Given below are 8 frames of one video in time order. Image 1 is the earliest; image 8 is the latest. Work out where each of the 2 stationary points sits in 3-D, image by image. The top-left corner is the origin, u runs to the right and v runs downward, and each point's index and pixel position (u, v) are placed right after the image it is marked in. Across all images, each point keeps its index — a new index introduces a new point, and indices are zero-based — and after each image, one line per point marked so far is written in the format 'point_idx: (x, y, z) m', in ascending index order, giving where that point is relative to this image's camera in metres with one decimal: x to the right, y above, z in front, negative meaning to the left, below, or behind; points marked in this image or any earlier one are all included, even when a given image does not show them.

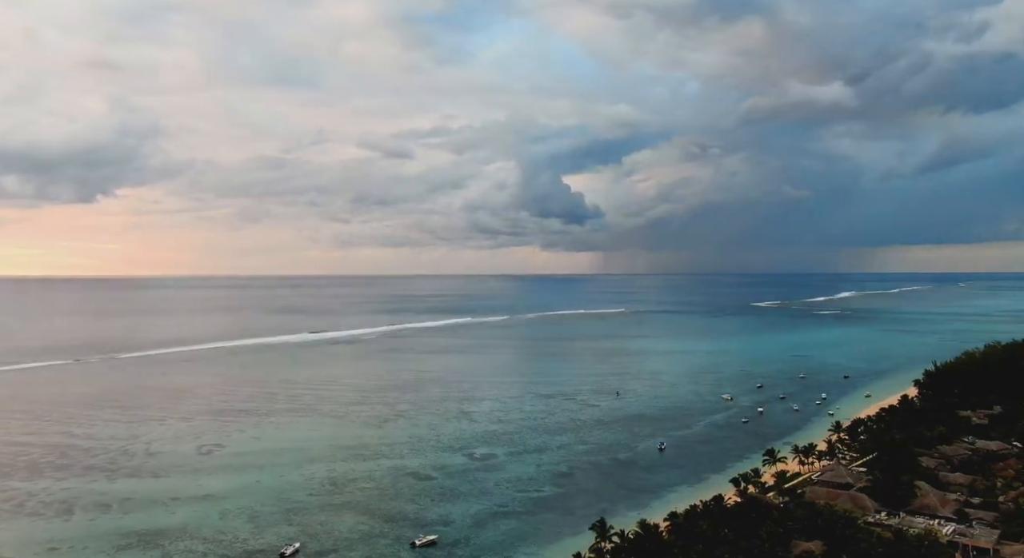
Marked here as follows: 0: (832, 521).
0: (+8.6, -6.5, +19.6) m
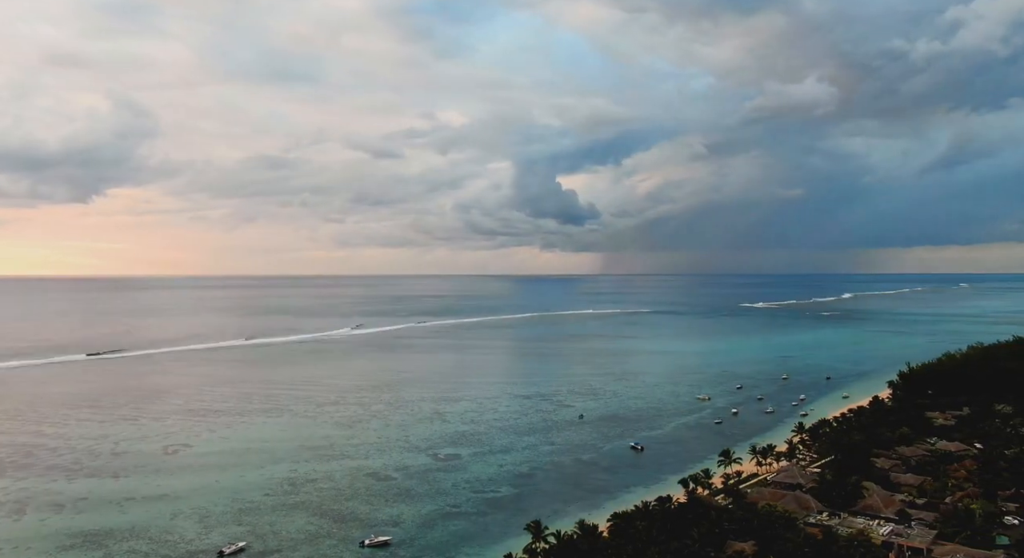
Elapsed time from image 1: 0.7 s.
0: (+7.0, -6.6, +19.7) m
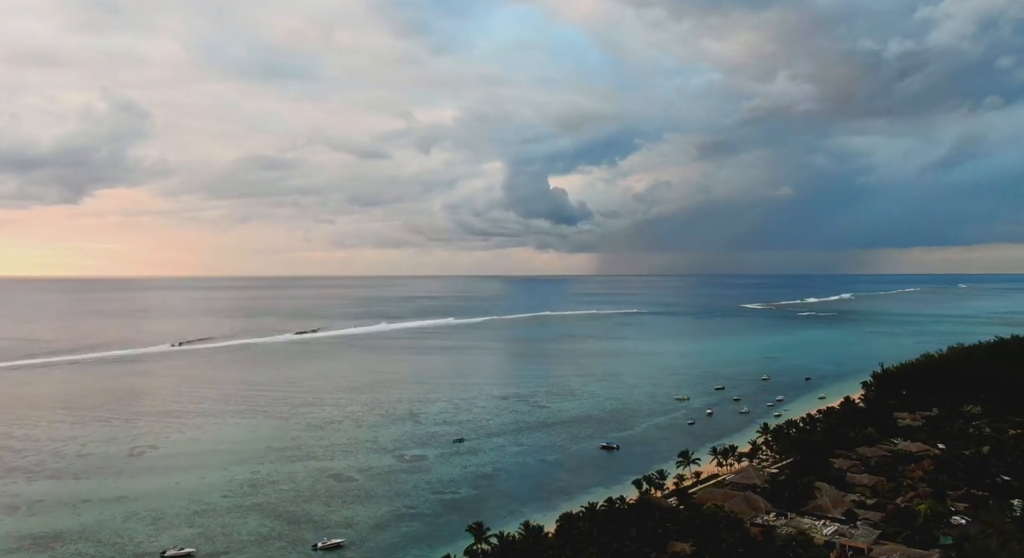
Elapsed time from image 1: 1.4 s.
0: (+5.4, -6.6, +19.7) m
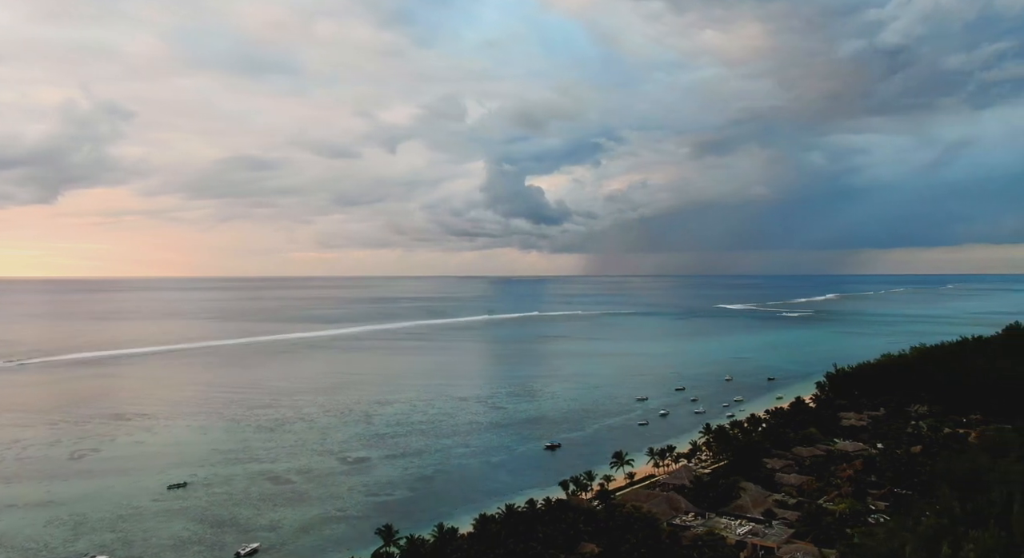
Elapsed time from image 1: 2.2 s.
0: (+3.1, -6.7, +19.8) m
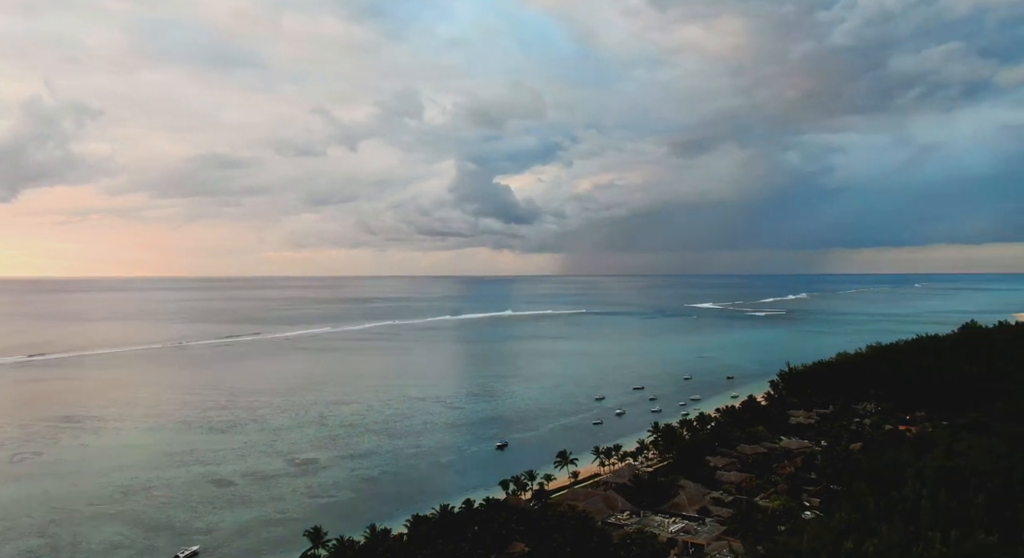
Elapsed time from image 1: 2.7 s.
0: (+1.3, -6.7, +19.8) m
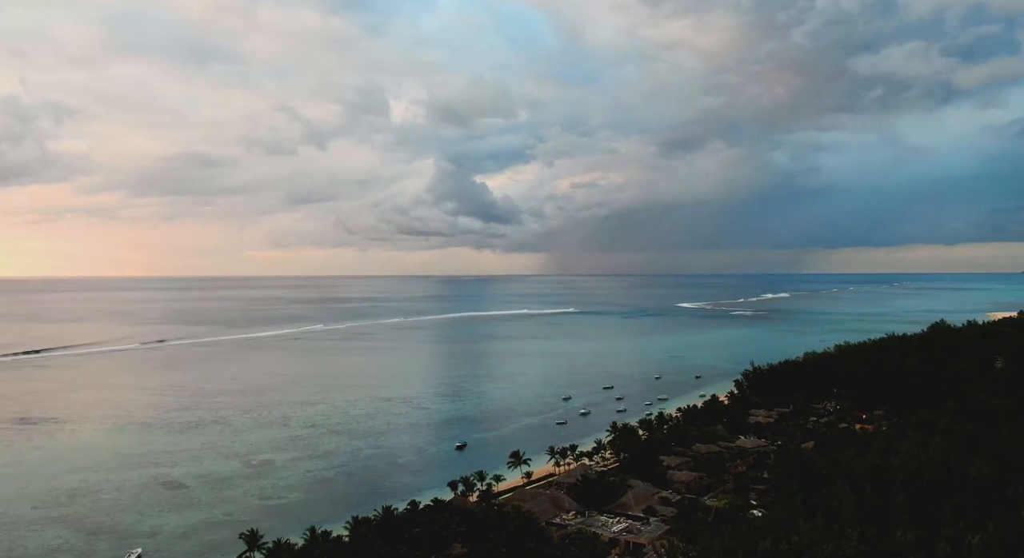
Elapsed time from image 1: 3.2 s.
0: (-0.3, -6.7, +19.7) m
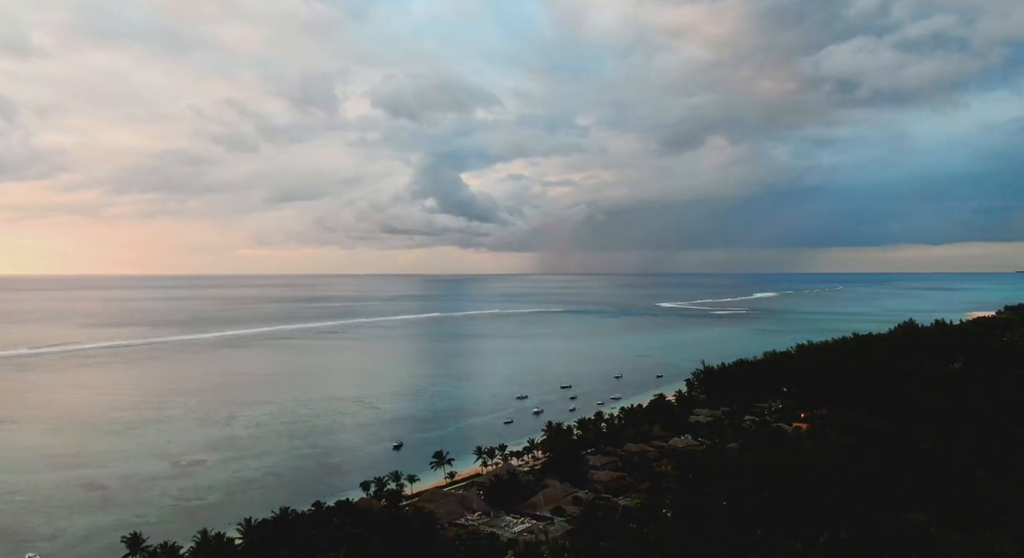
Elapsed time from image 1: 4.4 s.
0: (-3.1, -6.6, +19.5) m
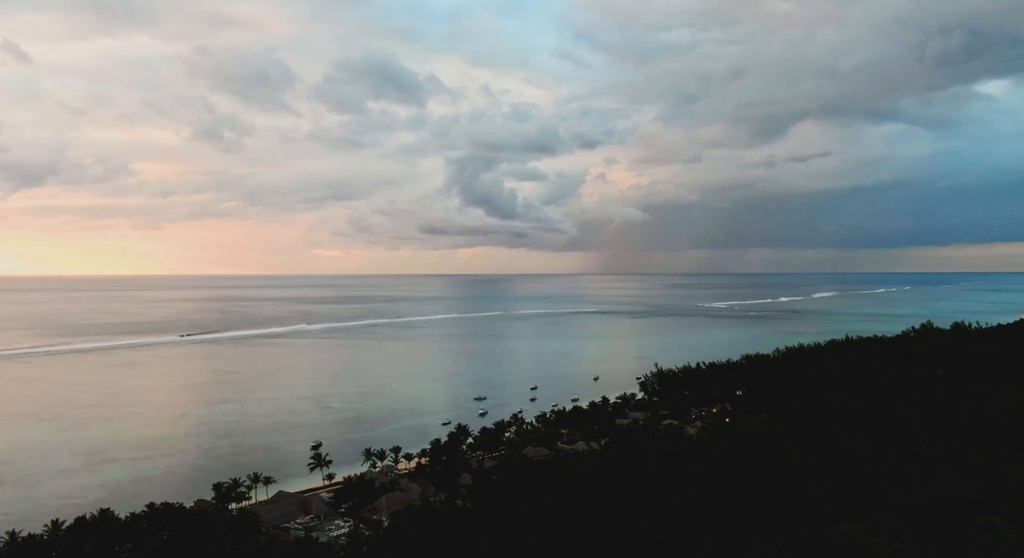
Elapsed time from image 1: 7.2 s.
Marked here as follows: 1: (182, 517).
0: (-8.0, -6.6, +19.2) m
1: (-9.1, -6.5, +19.9) m
